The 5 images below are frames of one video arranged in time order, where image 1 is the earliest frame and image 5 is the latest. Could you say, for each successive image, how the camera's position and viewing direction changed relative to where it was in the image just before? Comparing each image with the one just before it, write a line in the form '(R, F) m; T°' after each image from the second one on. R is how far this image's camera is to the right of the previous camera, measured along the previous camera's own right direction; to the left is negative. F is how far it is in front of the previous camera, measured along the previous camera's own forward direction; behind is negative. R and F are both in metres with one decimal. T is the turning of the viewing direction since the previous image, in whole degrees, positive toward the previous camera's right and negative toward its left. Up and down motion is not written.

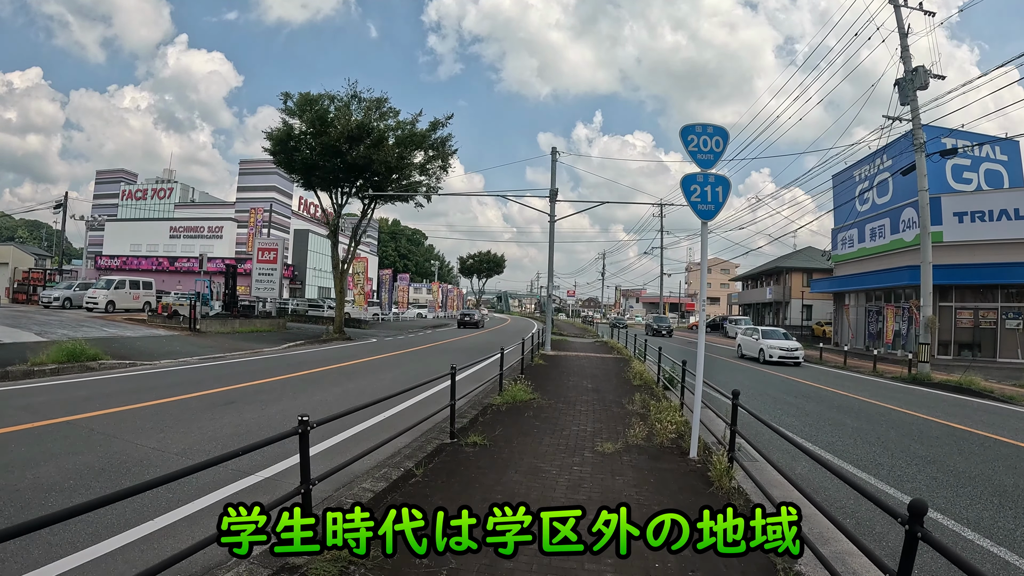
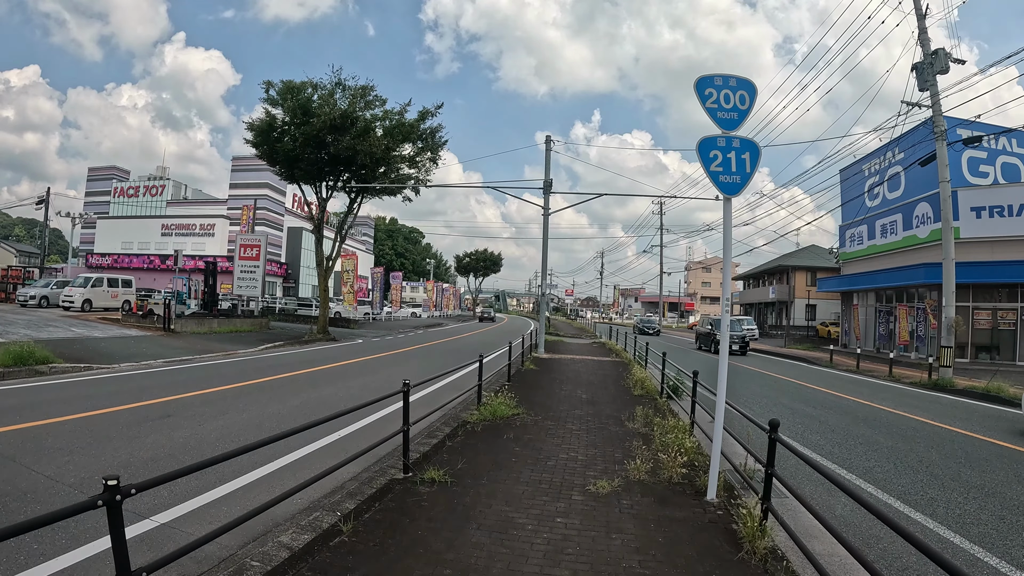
(+0.2, +1.2) m; 0°
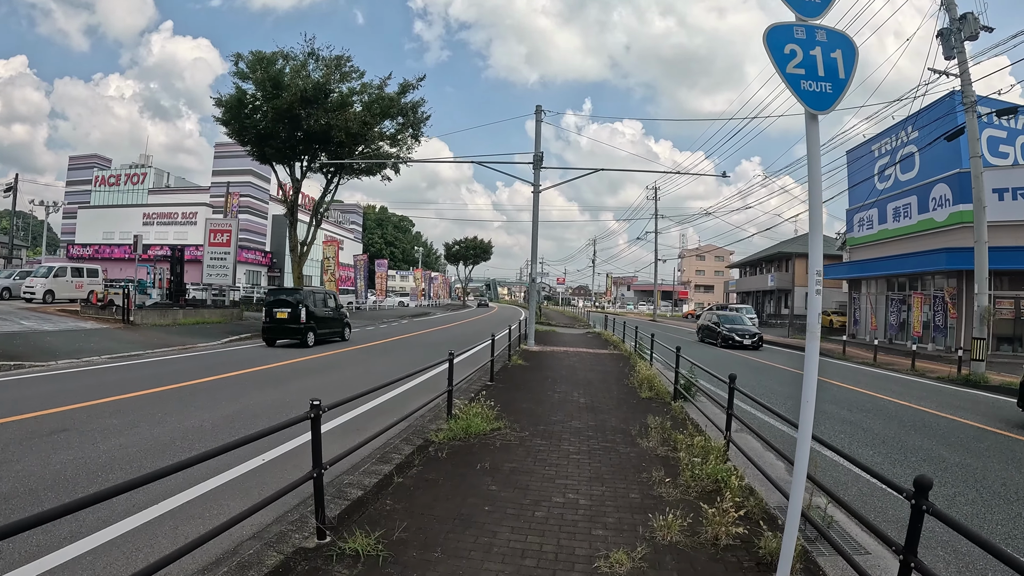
(+0.1, +1.6) m; +1°
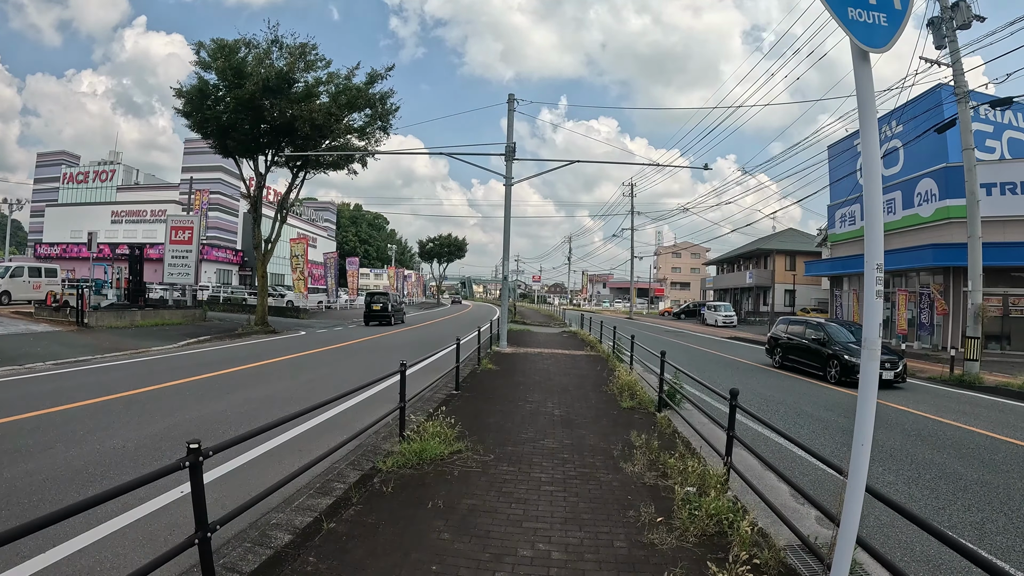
(+0.2, +0.8) m; +2°
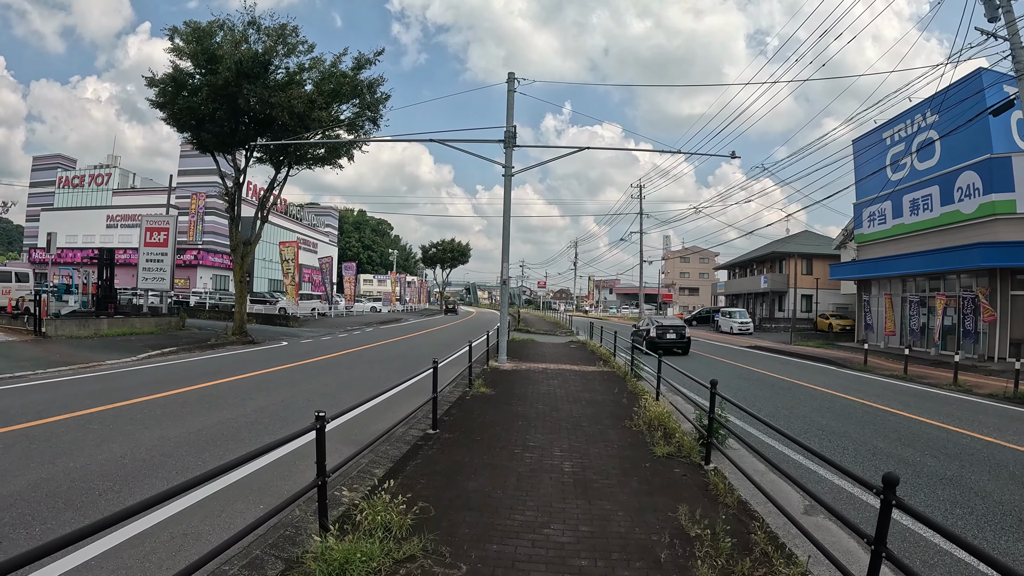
(+0.1, +1.7) m; 0°
